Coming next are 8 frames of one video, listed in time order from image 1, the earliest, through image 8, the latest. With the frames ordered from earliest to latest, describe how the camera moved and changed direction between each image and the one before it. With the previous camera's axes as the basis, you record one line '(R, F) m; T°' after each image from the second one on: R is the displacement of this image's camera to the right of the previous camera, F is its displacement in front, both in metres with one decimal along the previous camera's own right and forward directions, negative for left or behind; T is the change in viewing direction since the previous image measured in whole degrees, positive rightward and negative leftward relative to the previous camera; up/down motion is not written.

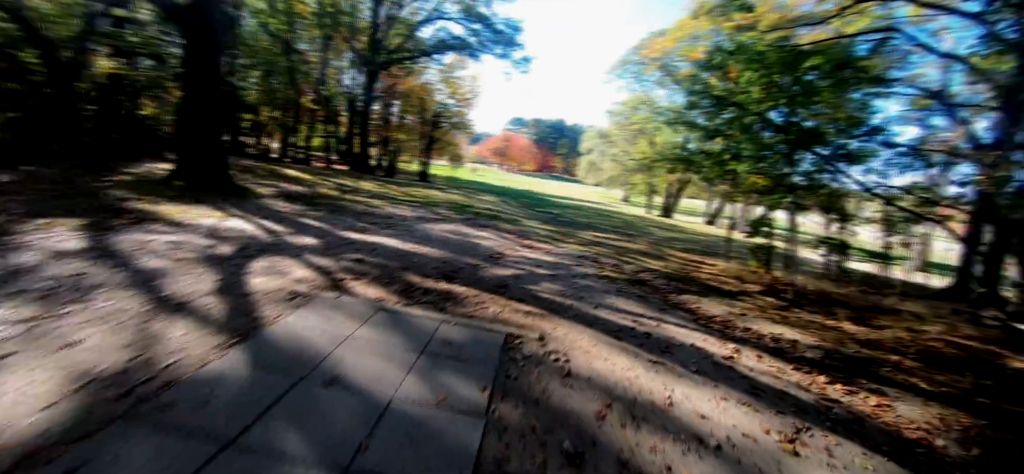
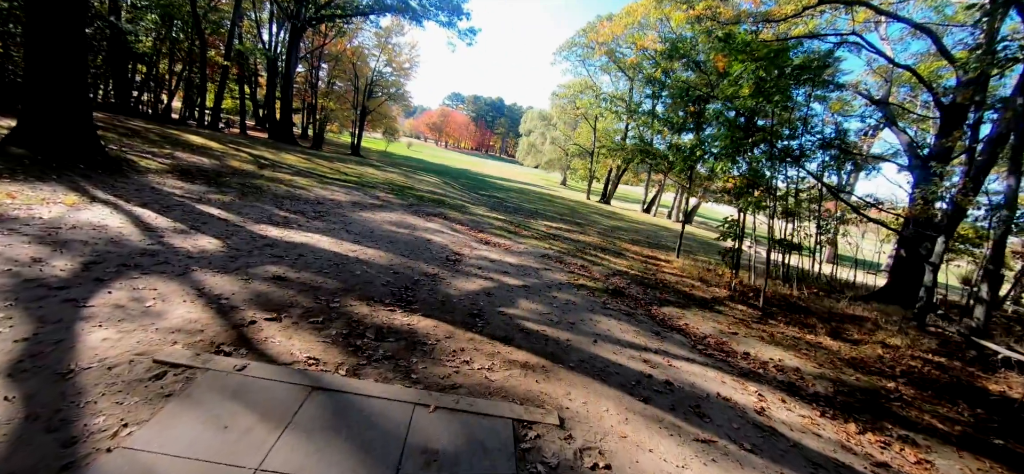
(-0.5, +1.4) m; +9°
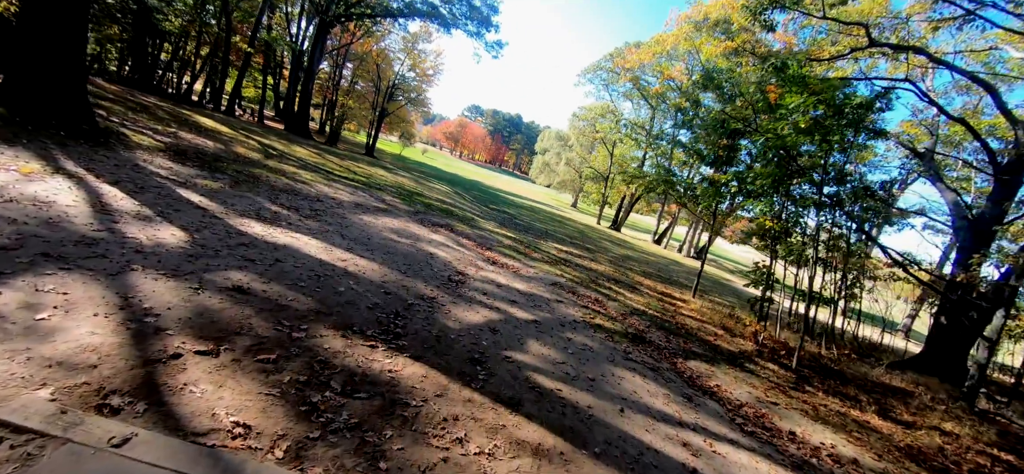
(-0.1, +0.9) m; -1°
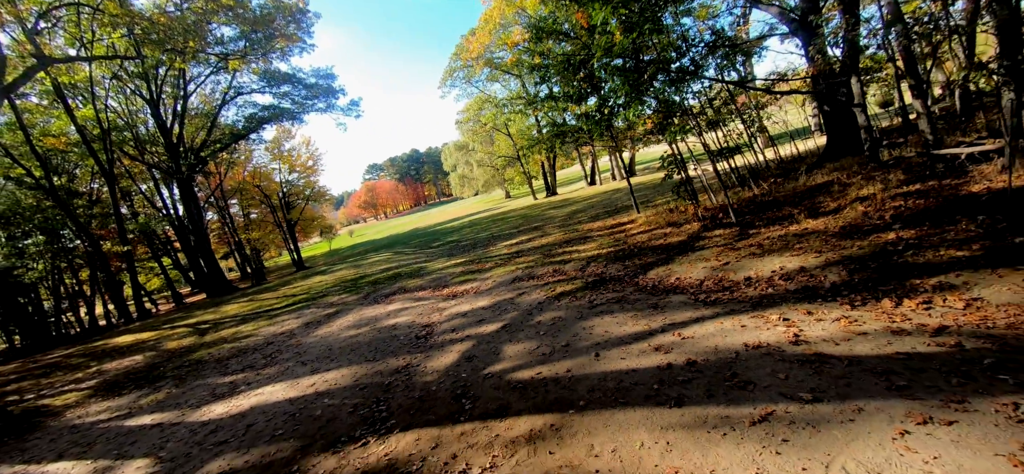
(+0.5, -0.3) m; +5°
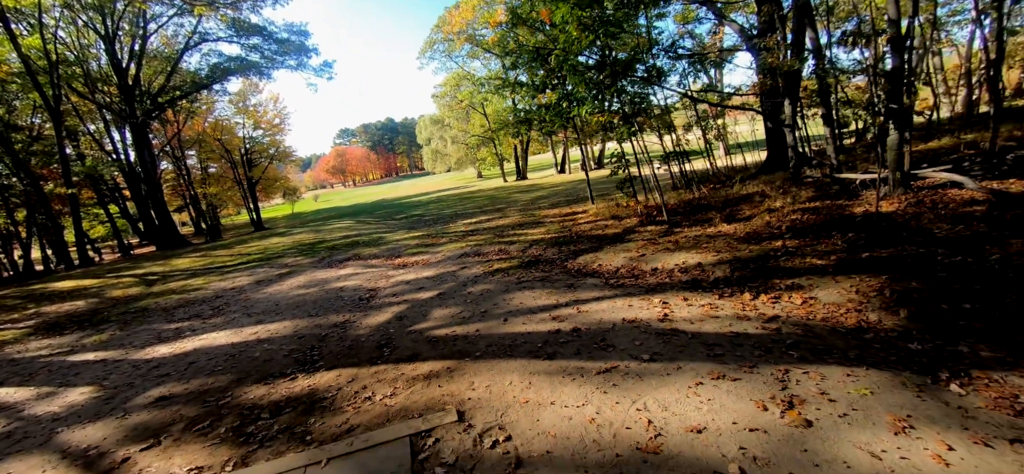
(+0.4, -0.6) m; +4°
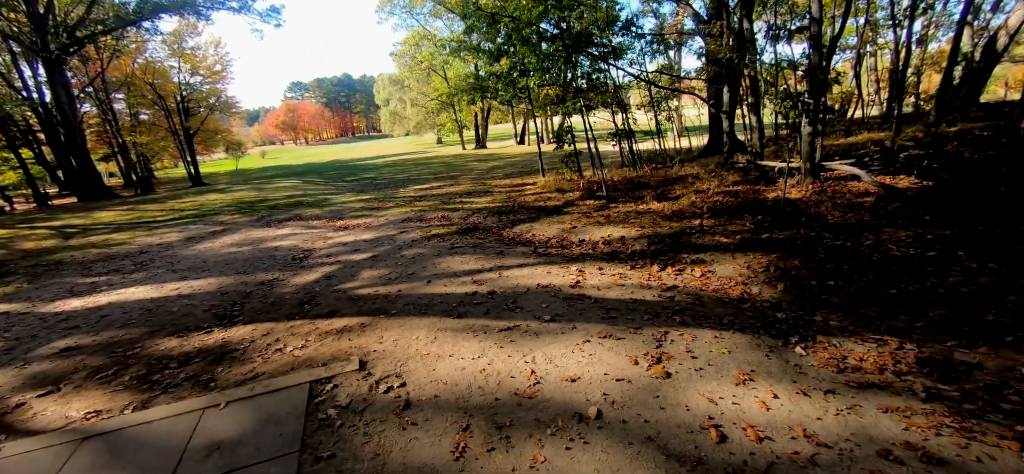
(+0.4, -0.2) m; +5°
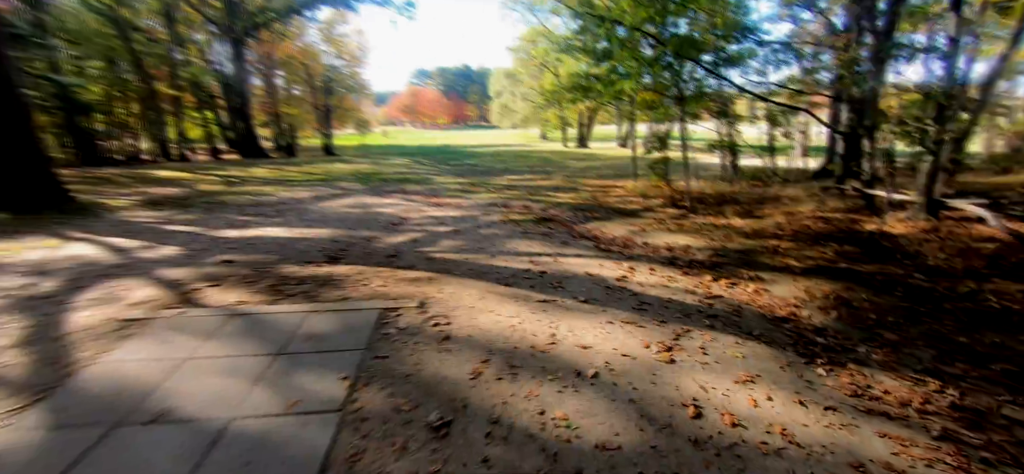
(+0.4, -0.5) m; -12°
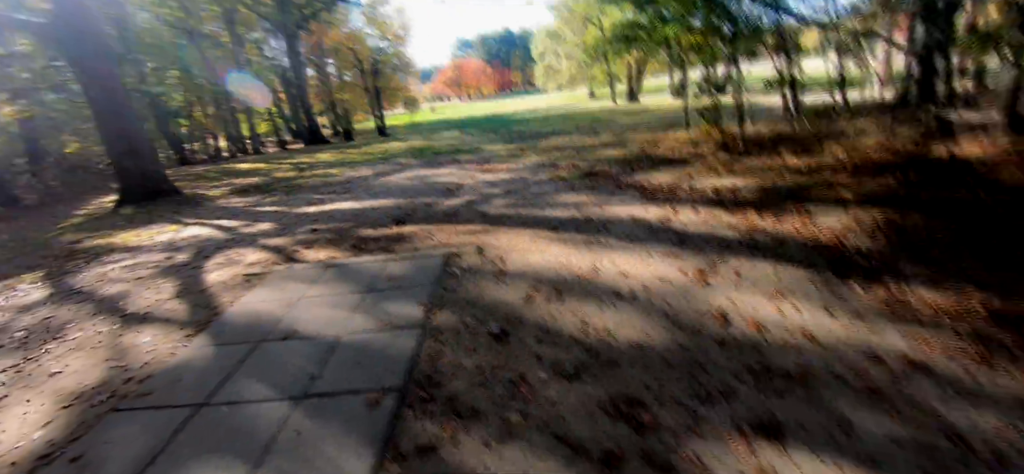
(+0.1, -0.5) m; -7°
